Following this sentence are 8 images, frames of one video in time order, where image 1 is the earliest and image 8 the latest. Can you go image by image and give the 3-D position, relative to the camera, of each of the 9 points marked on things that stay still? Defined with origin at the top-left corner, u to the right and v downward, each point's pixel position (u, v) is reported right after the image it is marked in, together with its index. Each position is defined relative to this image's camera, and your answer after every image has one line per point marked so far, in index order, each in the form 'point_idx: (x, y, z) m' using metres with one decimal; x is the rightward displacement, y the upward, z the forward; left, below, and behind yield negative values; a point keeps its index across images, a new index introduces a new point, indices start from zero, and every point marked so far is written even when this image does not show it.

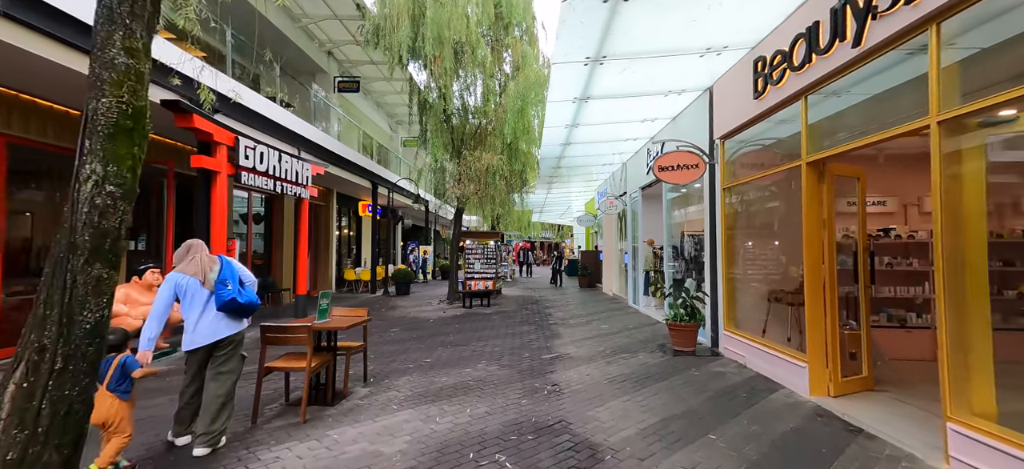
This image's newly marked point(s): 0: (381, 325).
0: (-2.7, -1.9, +8.6) m
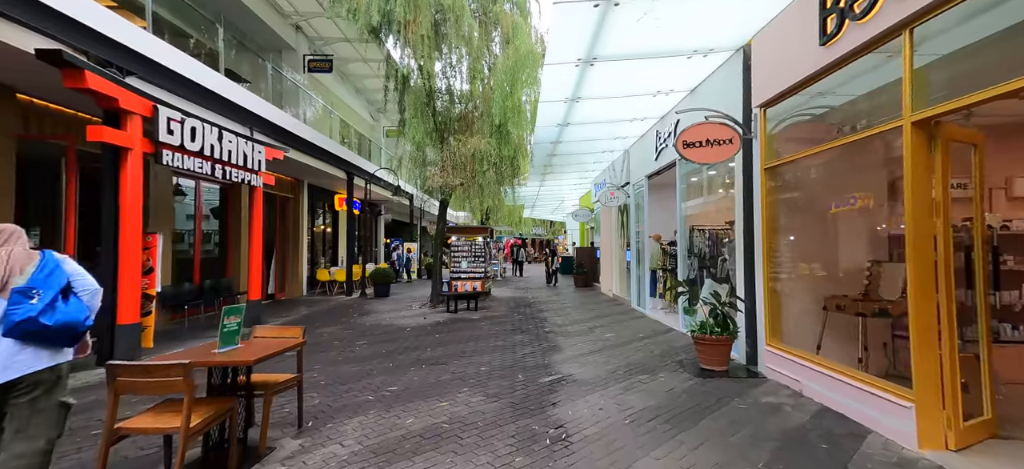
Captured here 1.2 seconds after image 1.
0: (-2.9, -1.8, +7.3) m
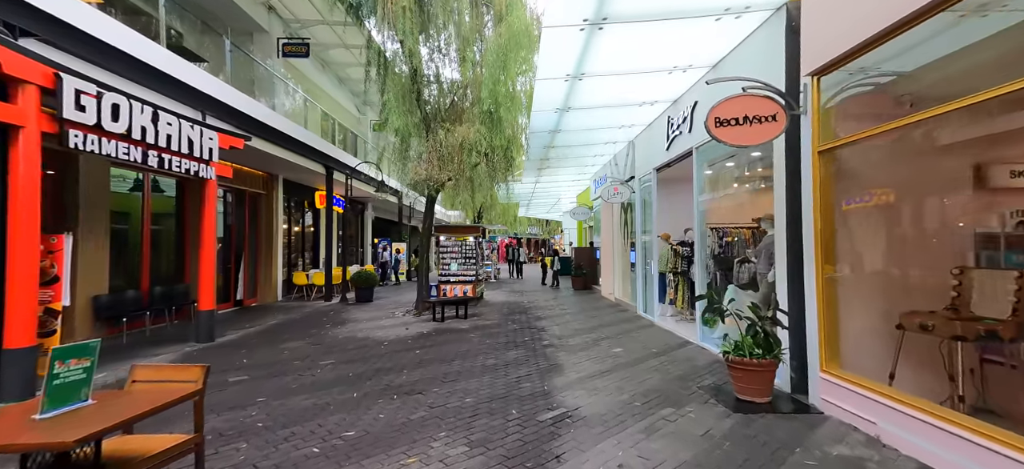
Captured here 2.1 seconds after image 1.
0: (-3.0, -1.8, +6.2) m
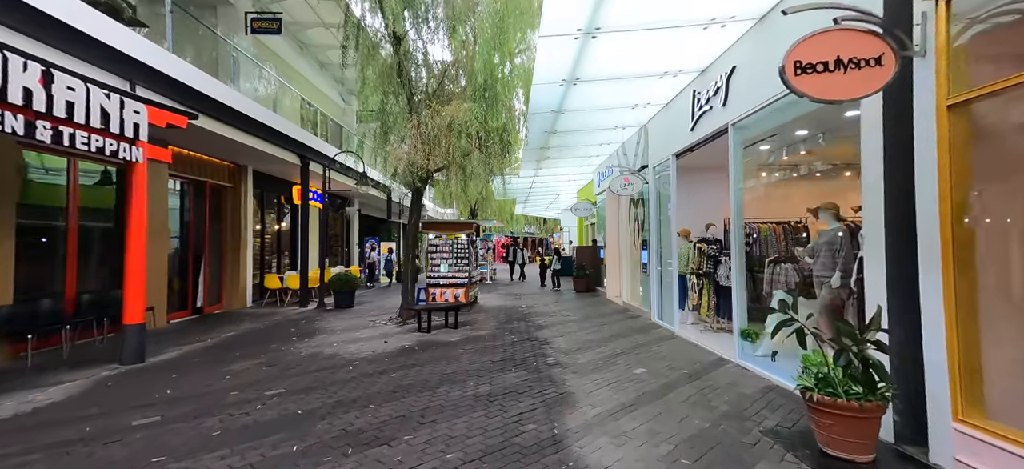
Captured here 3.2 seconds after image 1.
0: (-3.0, -1.7, +5.0) m
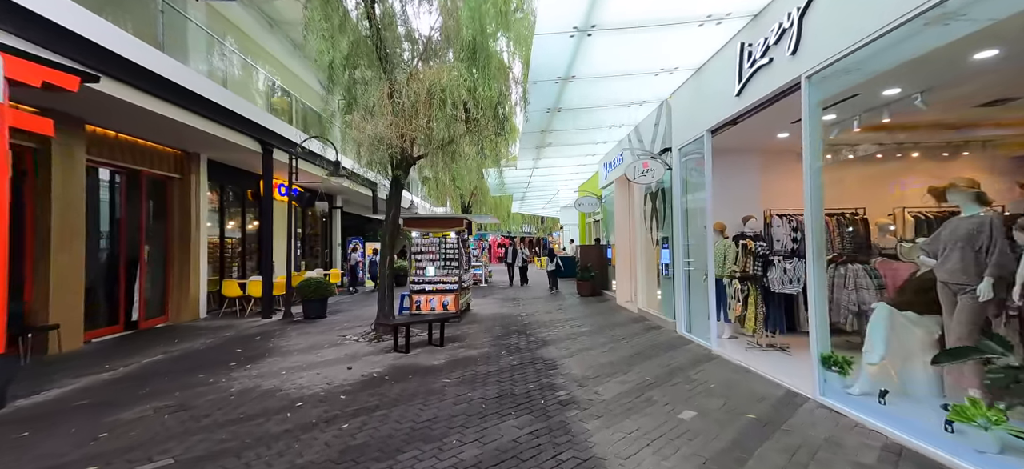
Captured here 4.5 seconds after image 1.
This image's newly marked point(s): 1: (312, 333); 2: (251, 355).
0: (-3.0, -1.7, +3.4) m
1: (-3.8, -1.9, +7.9) m
2: (-3.9, -1.8, +6.2) m
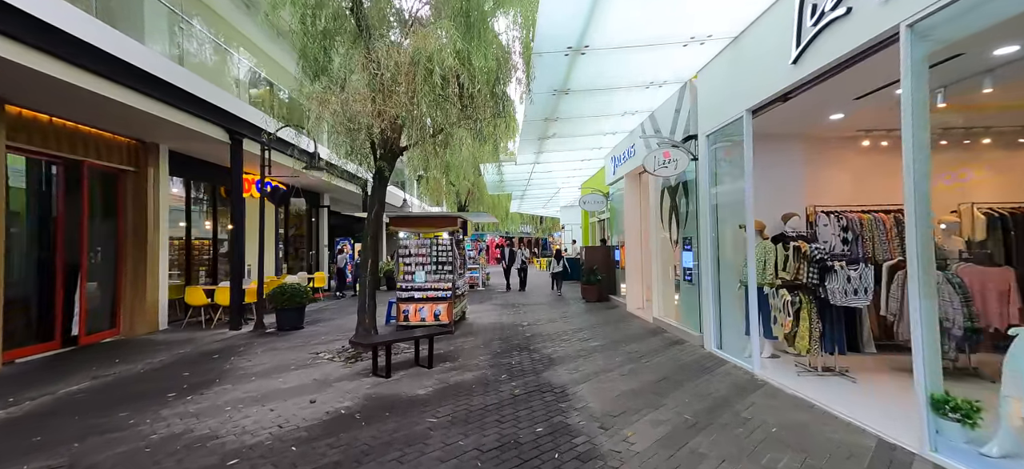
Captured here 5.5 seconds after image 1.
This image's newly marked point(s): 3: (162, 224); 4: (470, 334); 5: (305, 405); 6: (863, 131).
0: (-3.0, -1.7, +2.4) m
1: (-3.8, -1.9, +6.8) m
2: (-3.9, -1.8, +5.2) m
3: (-7.1, +0.2, +8.4) m
4: (-0.8, -1.9, +8.0) m
5: (-2.2, -1.8, +4.4) m
6: (+5.1, +1.5, +6.0) m
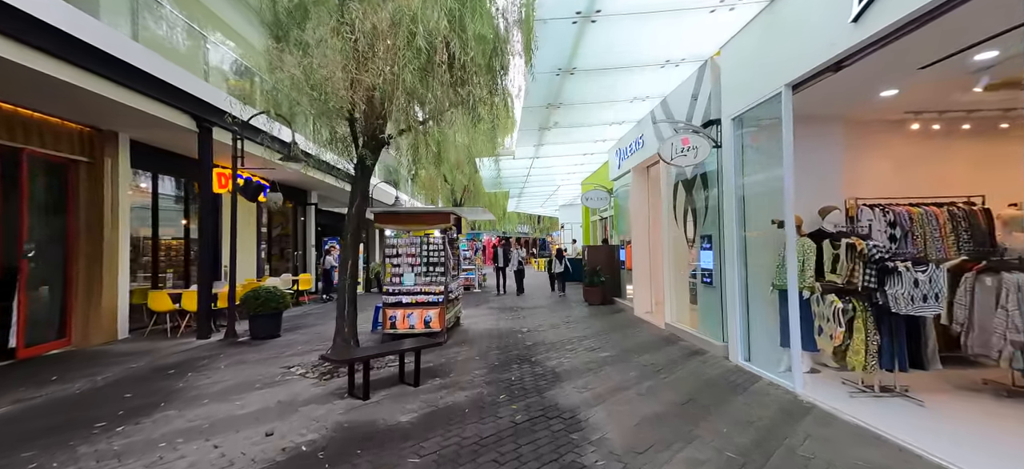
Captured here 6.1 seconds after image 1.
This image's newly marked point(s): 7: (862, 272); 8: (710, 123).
0: (-3.0, -1.7, +1.6) m
1: (-3.8, -1.8, +6.0) m
2: (-3.9, -1.8, +4.3) m
3: (-7.1, +0.3, +7.5) m
4: (-0.8, -1.9, +7.2) m
5: (-2.2, -1.8, +3.6) m
6: (+5.1, +1.5, +5.2) m
7: (+3.5, -0.4, +4.1) m
8: (+3.0, +1.7, +6.2) m
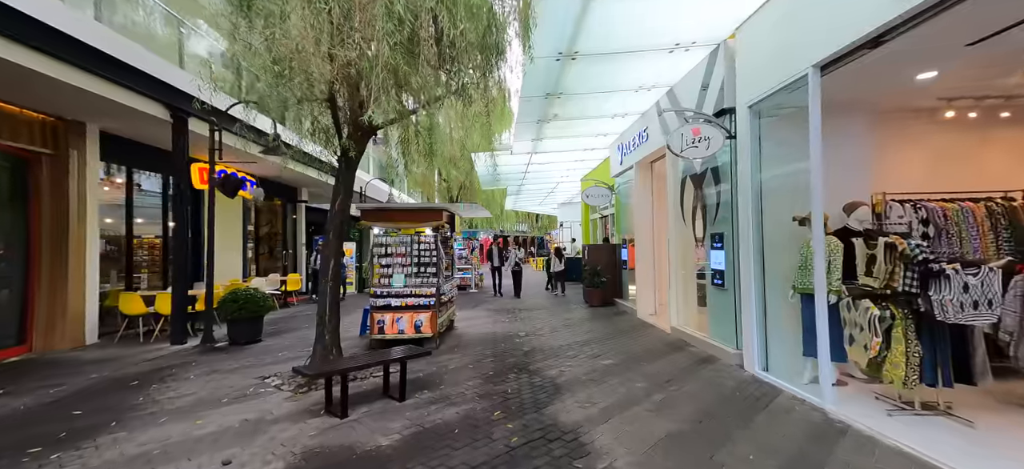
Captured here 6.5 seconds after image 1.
0: (-3.0, -1.7, +1.1) m
1: (-3.9, -1.8, +5.5) m
2: (-4.0, -1.8, +3.9) m
3: (-7.2, +0.3, +7.0) m
4: (-0.9, -1.8, +6.7) m
5: (-2.2, -1.7, +3.1) m
6: (+5.0, +1.6, +4.8) m
7: (+3.4, -0.4, +3.7) m
8: (+2.9, +1.7, +5.7) m
